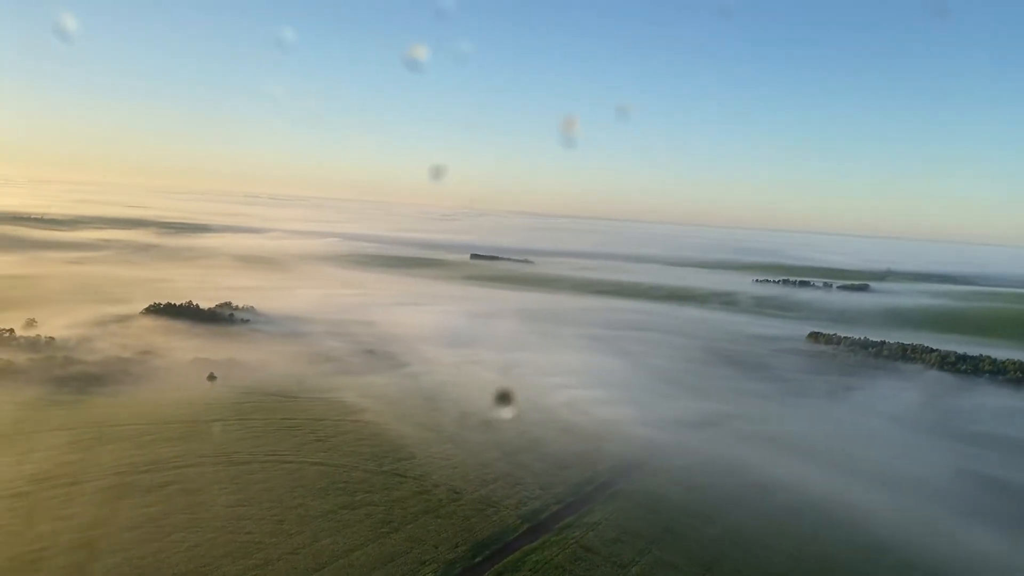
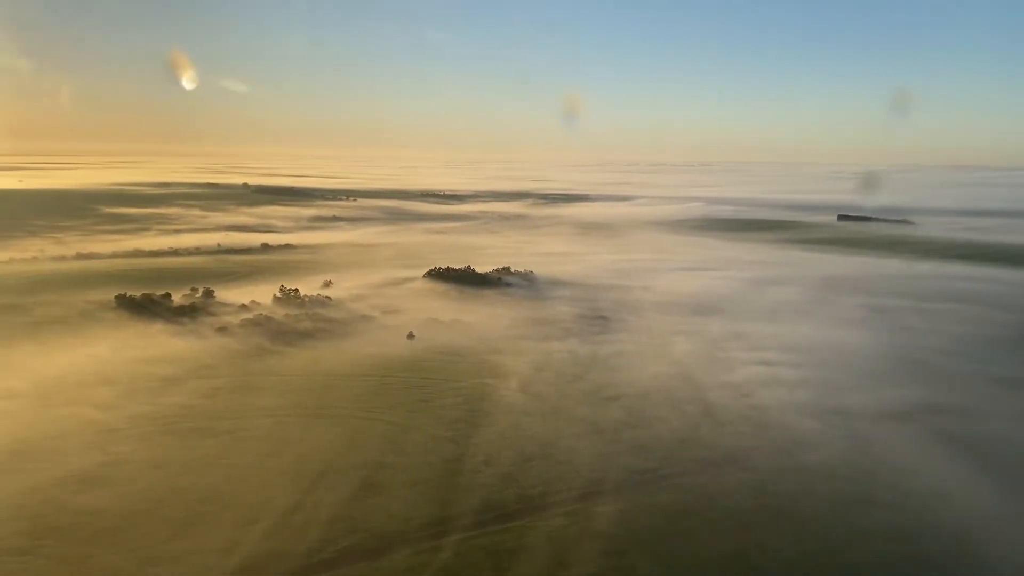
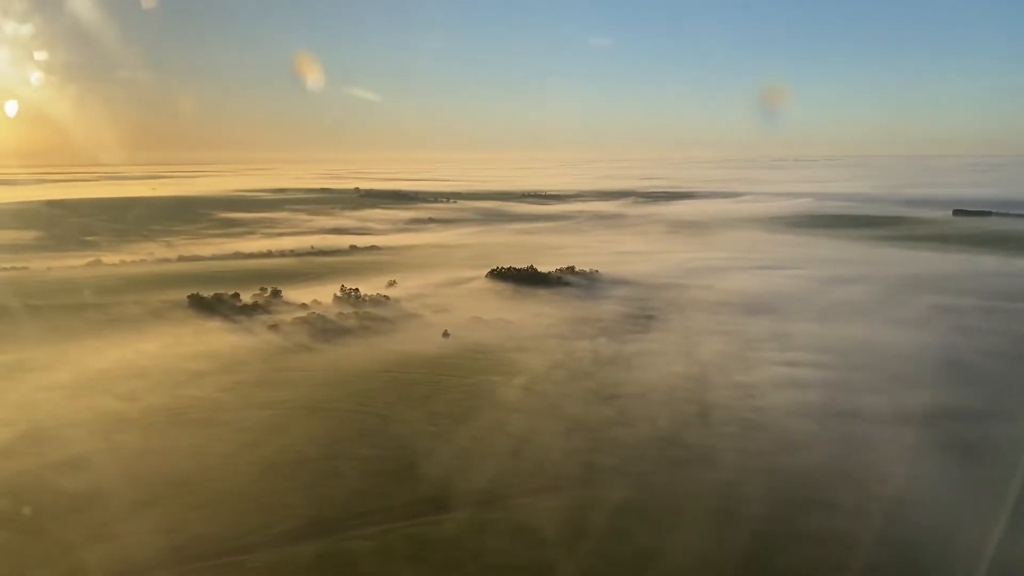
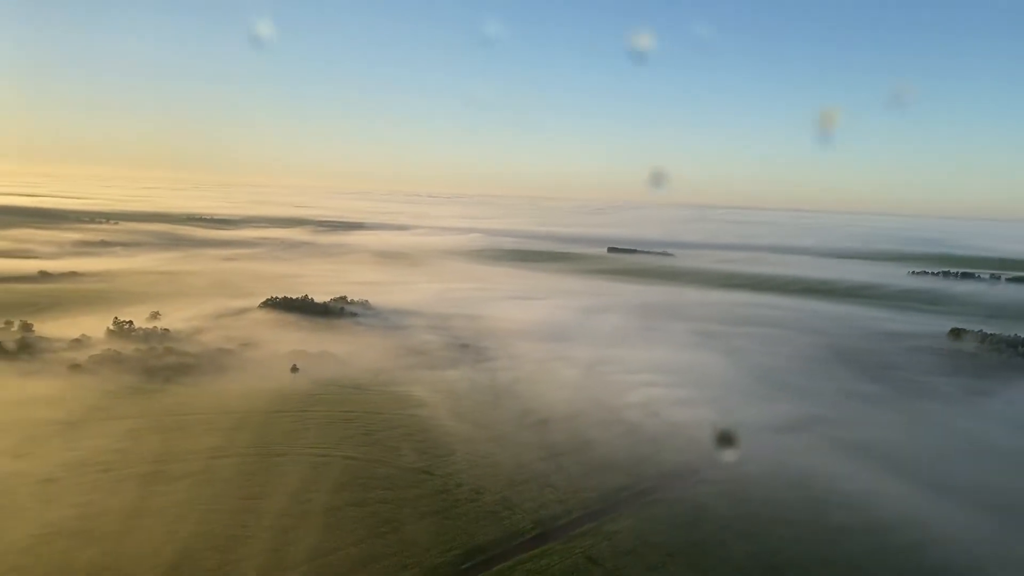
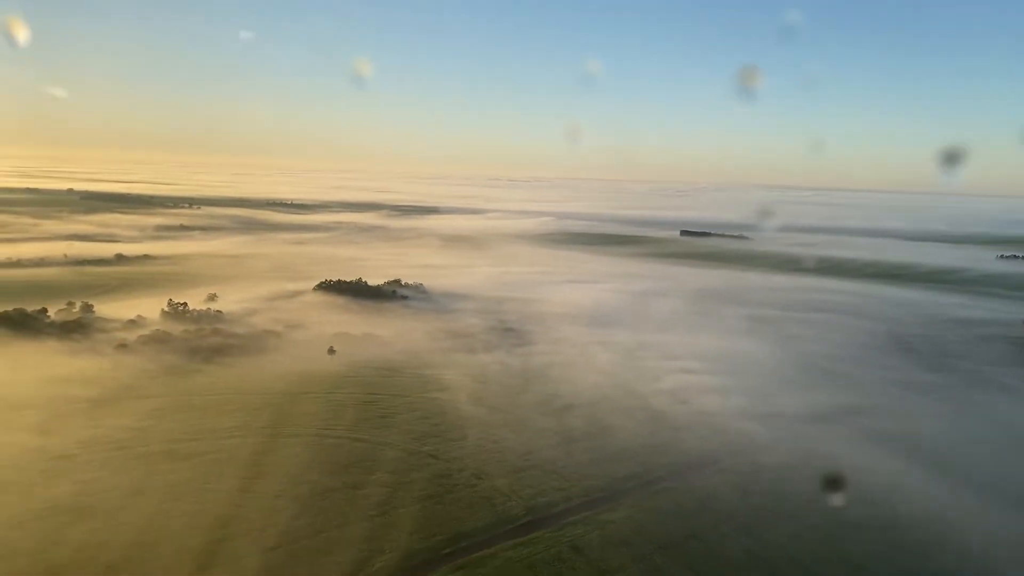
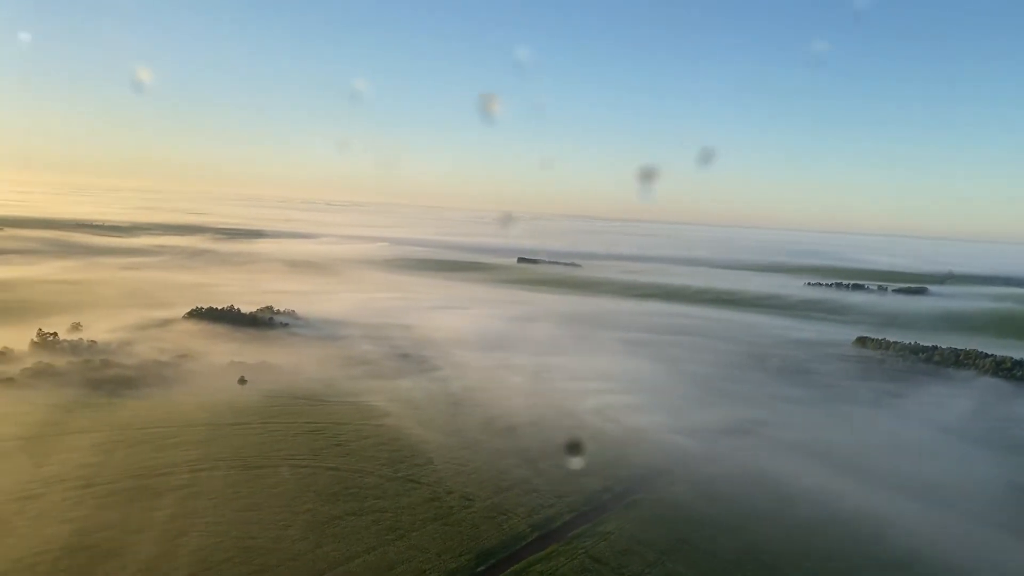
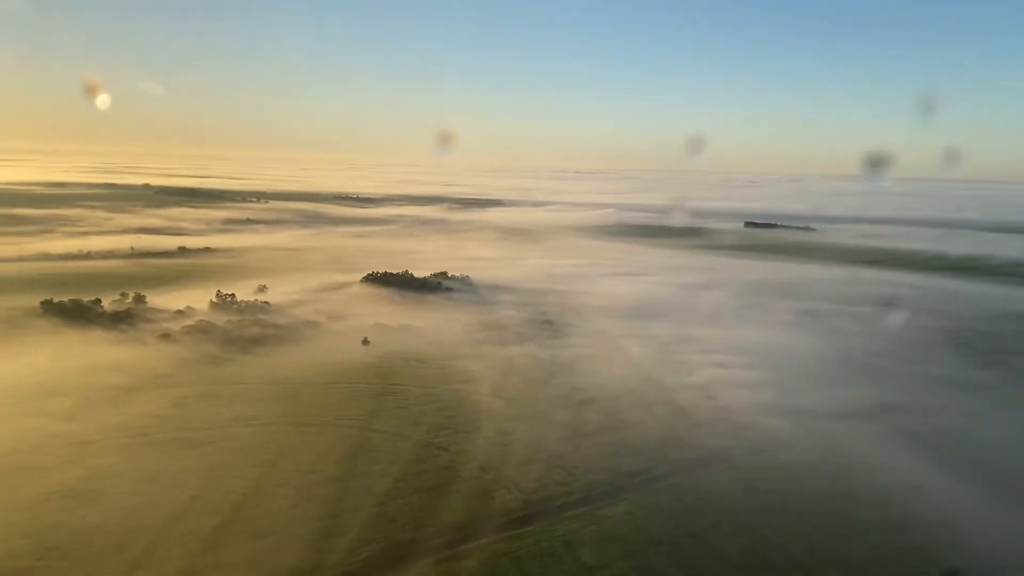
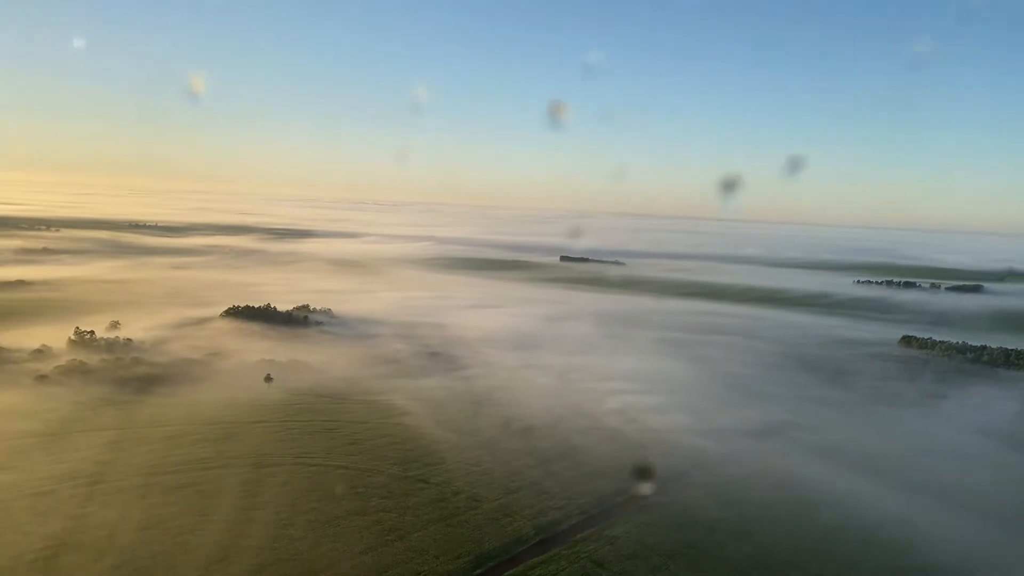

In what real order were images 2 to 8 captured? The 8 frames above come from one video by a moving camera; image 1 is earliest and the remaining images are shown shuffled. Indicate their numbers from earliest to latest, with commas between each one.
6, 8, 4, 5, 7, 2, 3
